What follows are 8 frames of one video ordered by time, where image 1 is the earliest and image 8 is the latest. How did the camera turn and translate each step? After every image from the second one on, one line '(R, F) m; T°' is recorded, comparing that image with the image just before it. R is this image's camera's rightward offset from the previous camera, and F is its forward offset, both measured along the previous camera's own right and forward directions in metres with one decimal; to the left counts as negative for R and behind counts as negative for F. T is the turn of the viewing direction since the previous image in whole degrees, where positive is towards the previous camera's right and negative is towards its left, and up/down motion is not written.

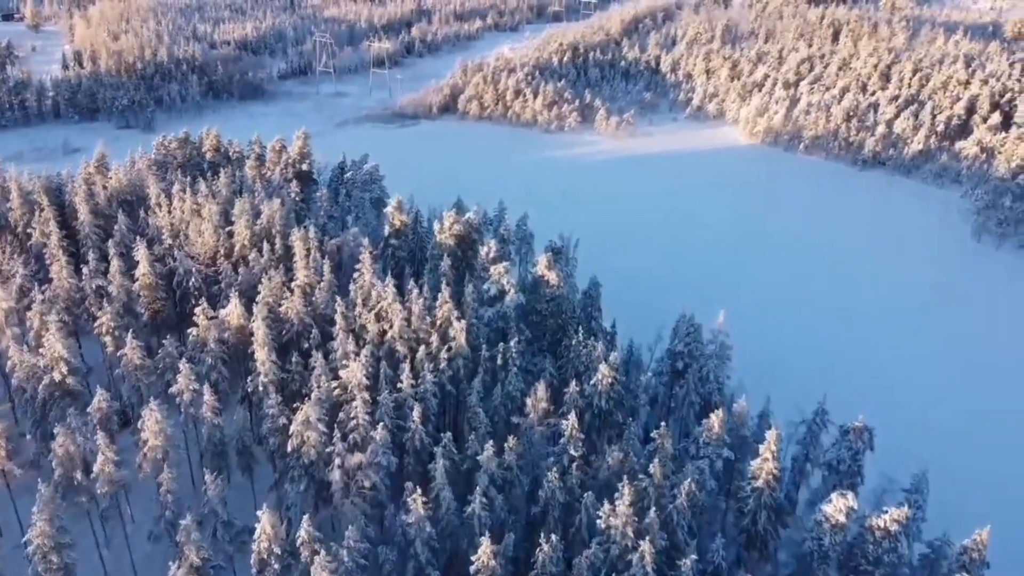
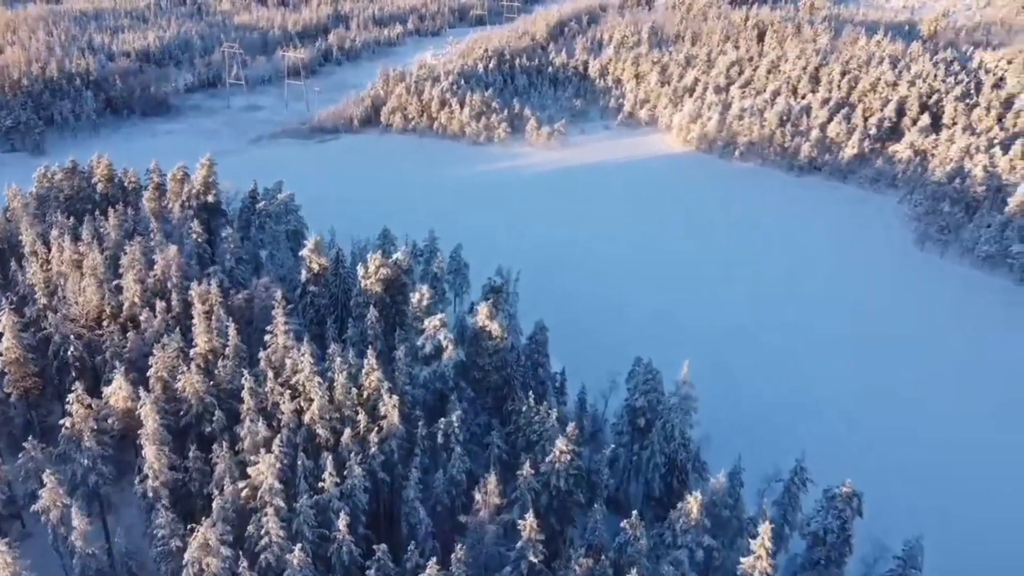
(-0.2, +4.3) m; +5°
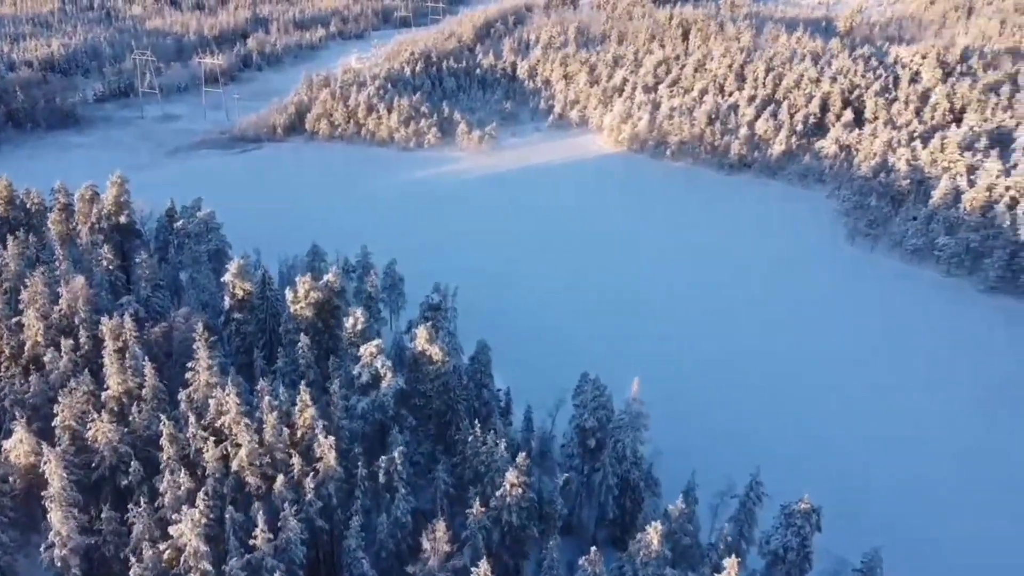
(-0.1, +1.6) m; +5°
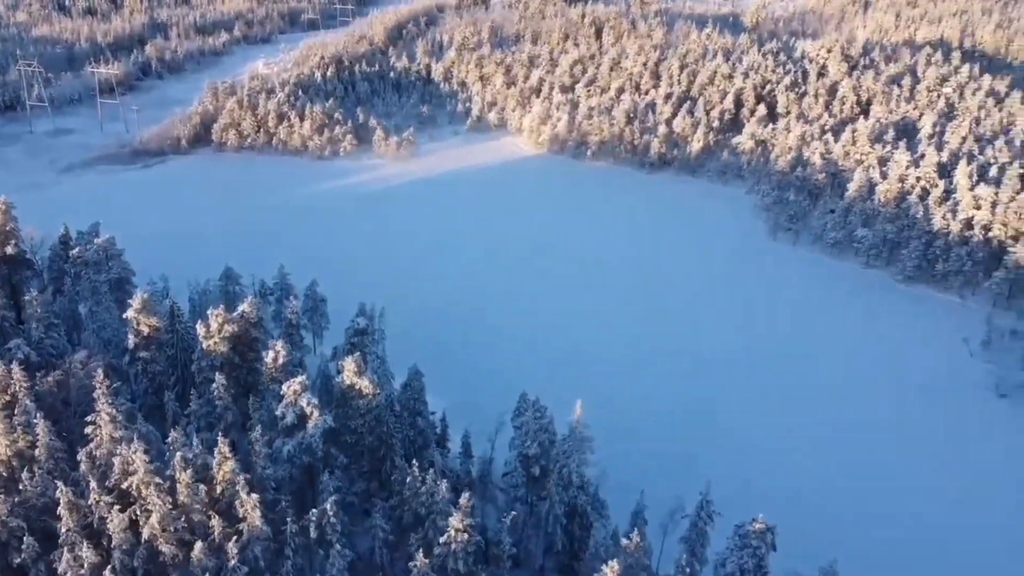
(-0.3, +1.7) m; +5°
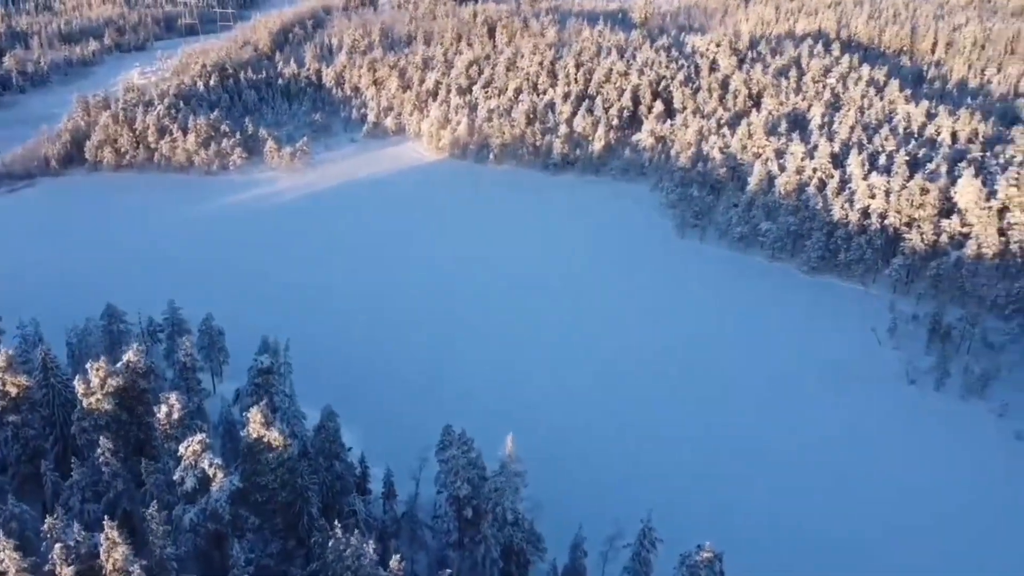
(-0.4, +2.0) m; +7°
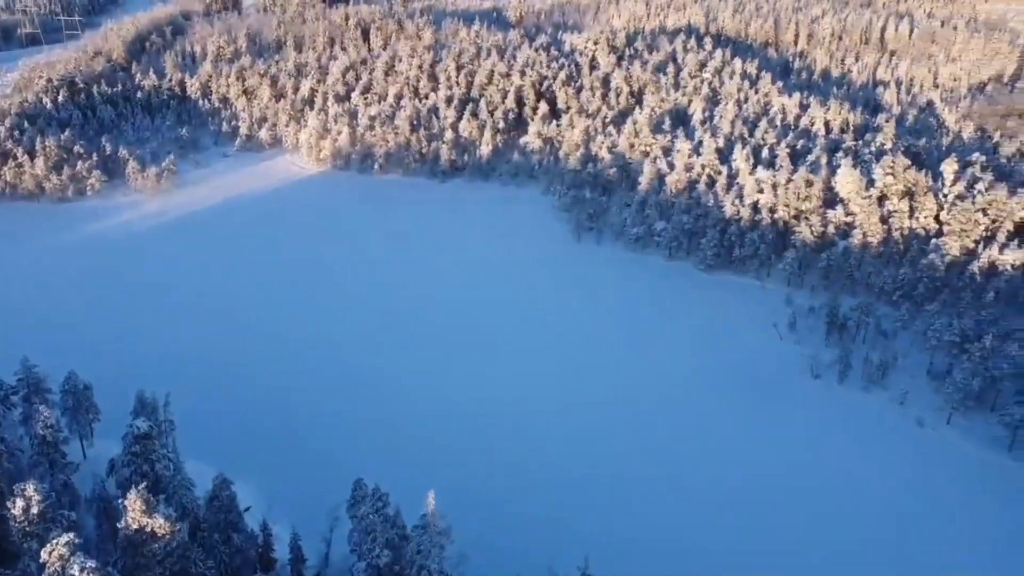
(-0.6, +2.3) m; +8°
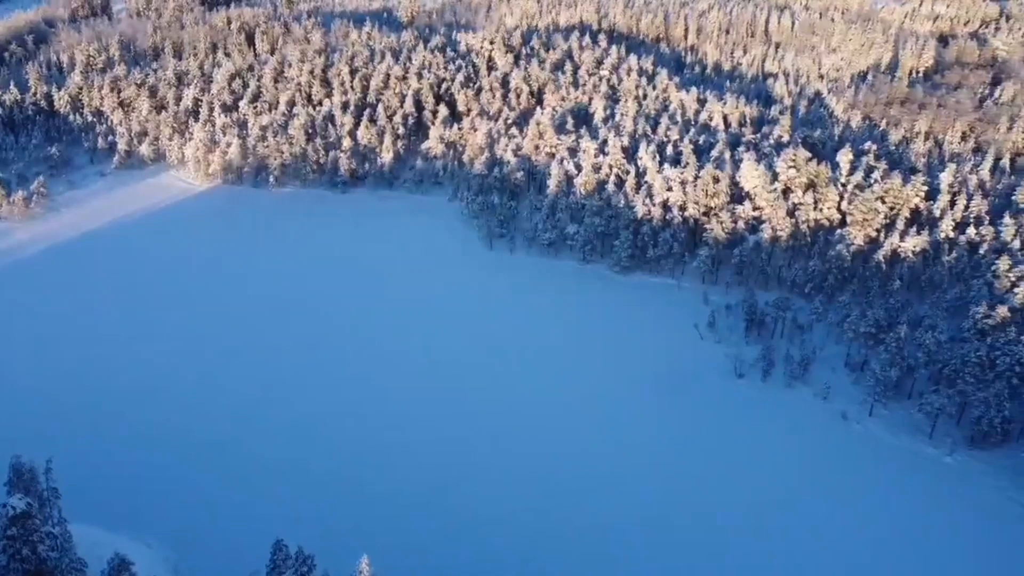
(-0.6, +2.1) m; +7°
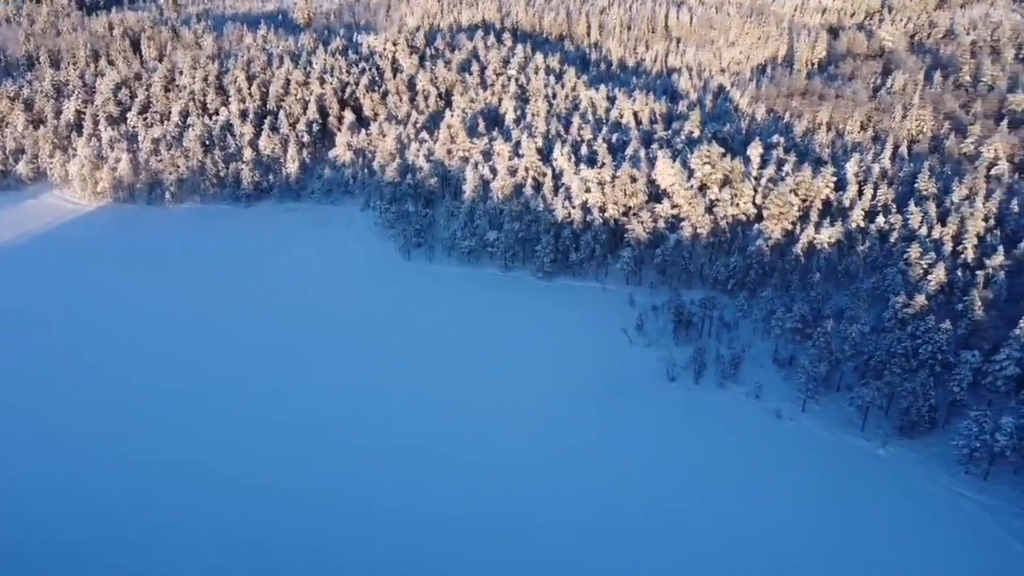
(-0.6, +1.9) m; +6°
